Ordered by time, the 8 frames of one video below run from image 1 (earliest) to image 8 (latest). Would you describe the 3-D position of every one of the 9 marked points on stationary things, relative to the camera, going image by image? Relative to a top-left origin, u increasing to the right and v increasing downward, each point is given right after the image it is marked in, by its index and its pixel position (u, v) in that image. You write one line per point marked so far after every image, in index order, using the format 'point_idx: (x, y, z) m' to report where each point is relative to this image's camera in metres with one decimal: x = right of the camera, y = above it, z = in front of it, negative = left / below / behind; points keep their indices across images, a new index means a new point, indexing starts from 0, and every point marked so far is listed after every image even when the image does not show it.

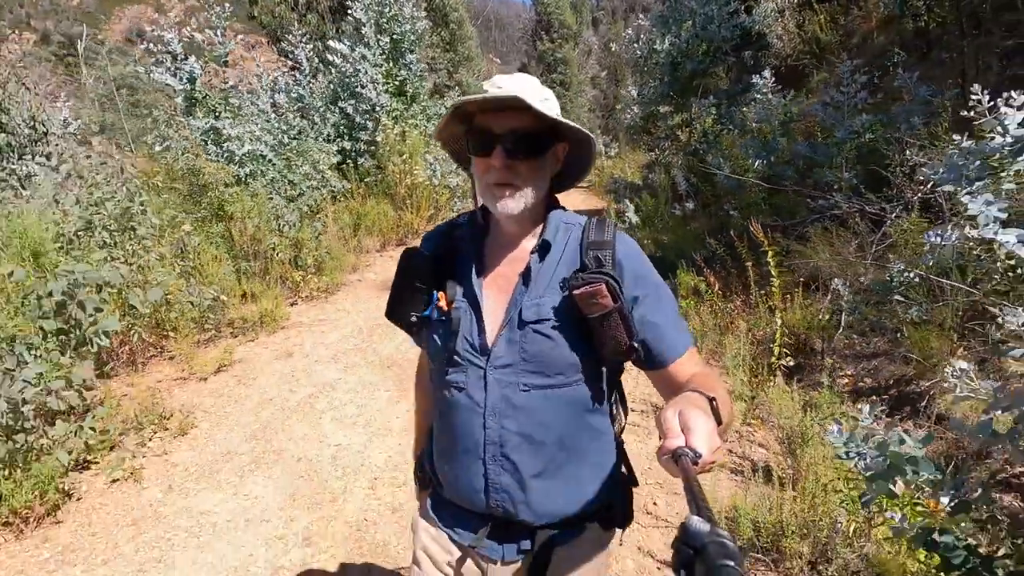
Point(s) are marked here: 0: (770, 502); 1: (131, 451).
0: (+1.4, -1.2, +2.9) m
1: (-2.5, -1.0, +3.6) m
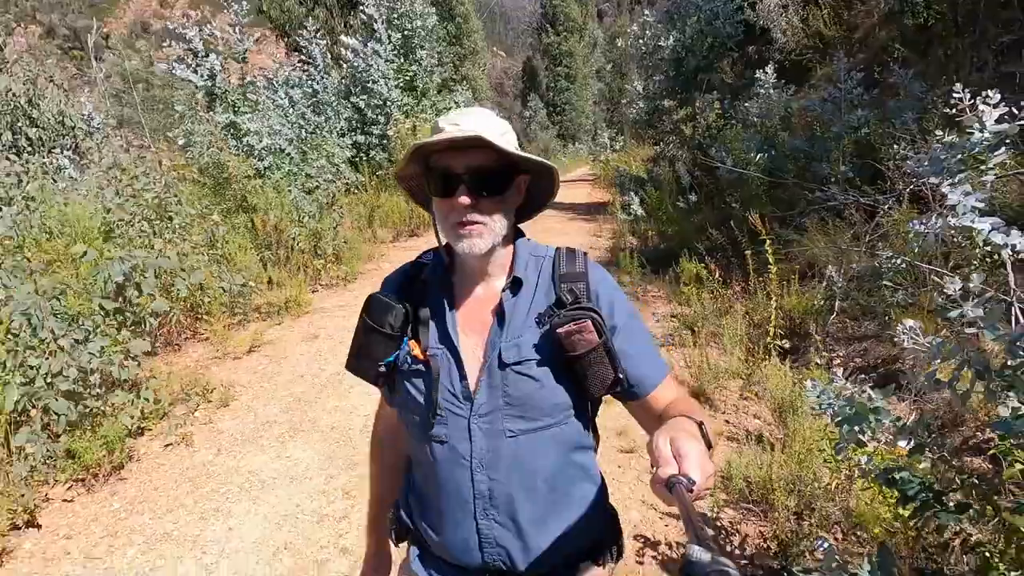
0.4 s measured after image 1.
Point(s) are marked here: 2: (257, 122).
0: (+1.5, -1.1, +3.3) m
1: (-2.4, -0.9, +3.9) m
2: (-4.5, +2.9, +9.4) m
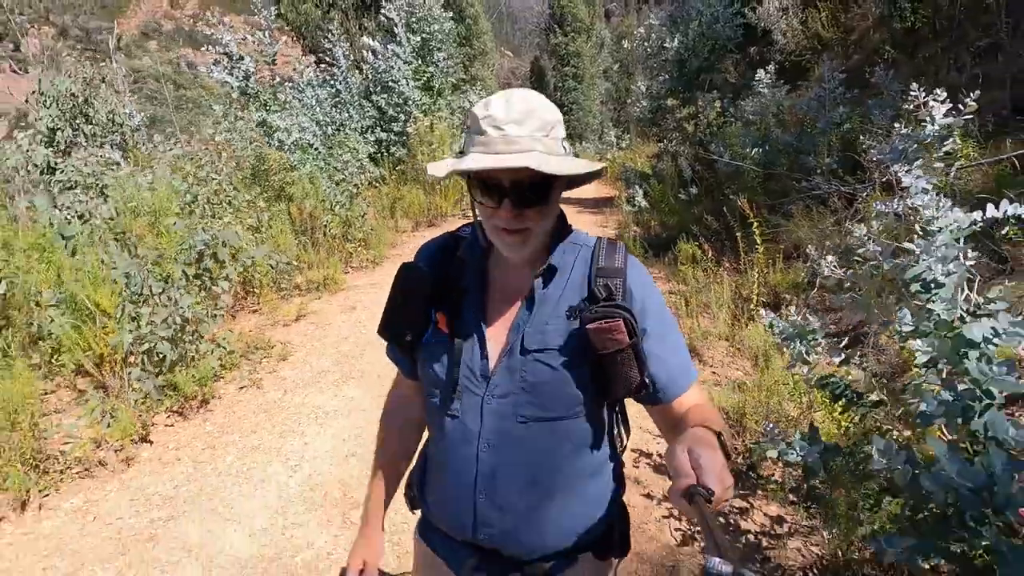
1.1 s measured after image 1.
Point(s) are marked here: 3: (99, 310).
0: (+1.7, -0.8, +3.9) m
1: (-2.3, -0.6, +4.6) m
2: (-4.3, +3.2, +10.2) m
3: (-3.1, -0.1, +4.2) m
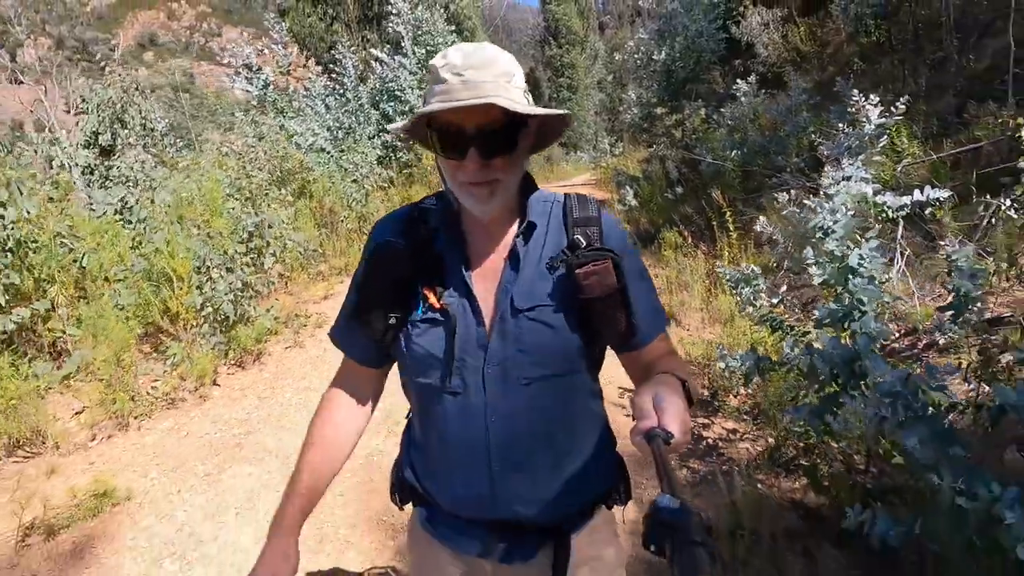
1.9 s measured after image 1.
0: (+1.7, -0.5, +4.7) m
1: (-2.2, -0.4, +5.4) m
2: (-4.3, +3.3, +11.0) m
3: (-3.1, +0.1, +4.9) m
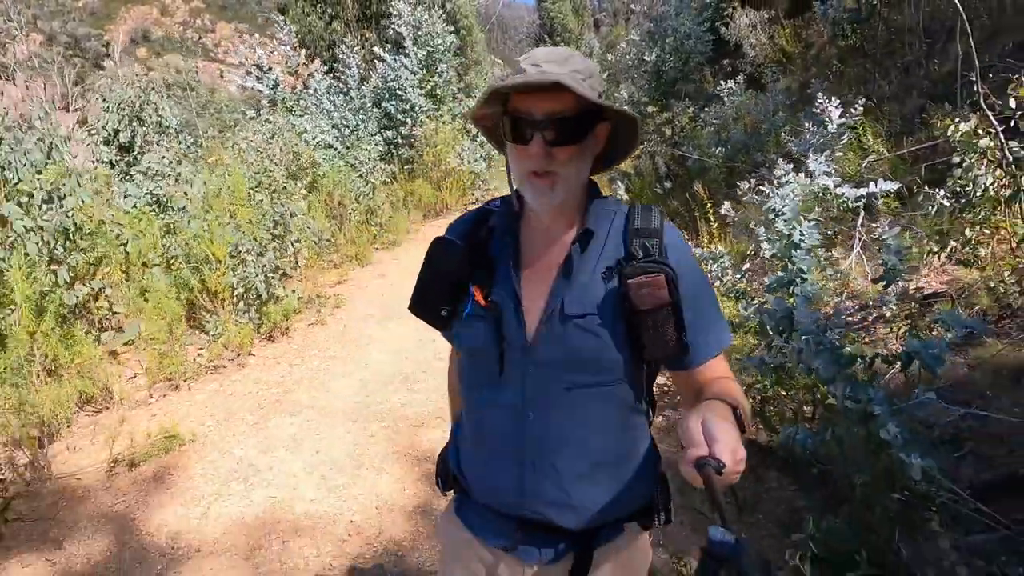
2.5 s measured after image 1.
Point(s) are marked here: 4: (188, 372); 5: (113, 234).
0: (+1.7, -0.4, +5.3) m
1: (-2.2, -0.2, +6.0) m
2: (-4.3, +3.6, +11.5) m
3: (-3.1, +0.3, +5.5) m
4: (-2.8, -0.7, +4.6) m
5: (-3.8, +0.5, +5.1) m
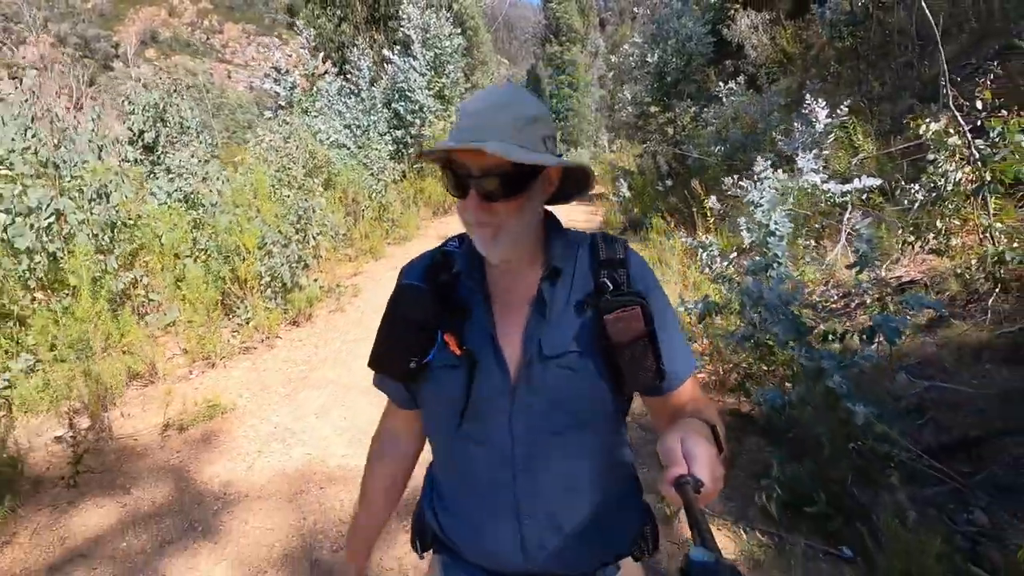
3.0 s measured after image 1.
0: (+1.8, -0.2, +5.7) m
1: (-2.1, -0.1, +6.4) m
2: (-4.2, +3.7, +12.0) m
3: (-3.0, +0.4, +6.0) m
4: (-2.8, -0.6, +5.1) m
5: (-3.7, +0.6, +5.5) m
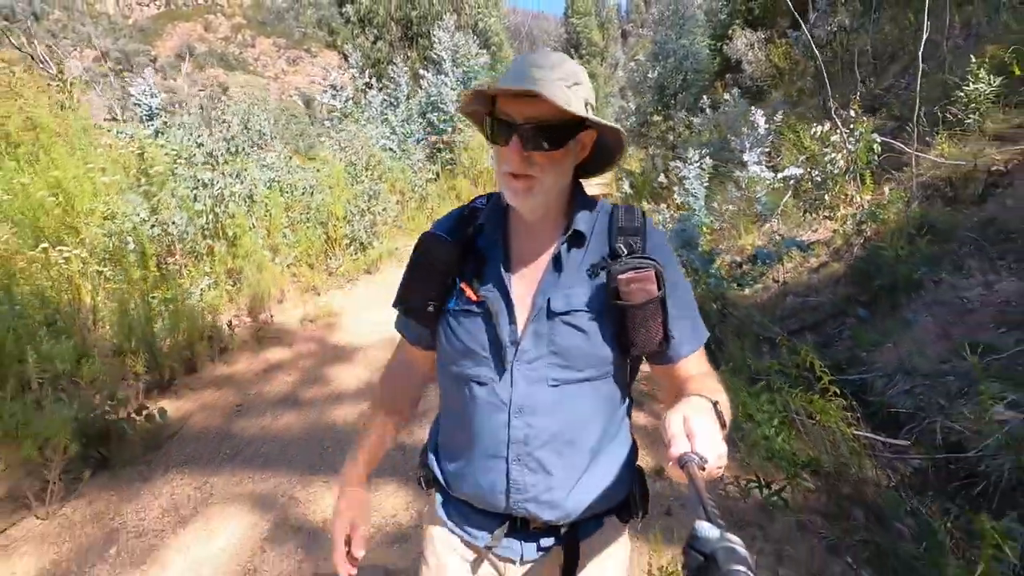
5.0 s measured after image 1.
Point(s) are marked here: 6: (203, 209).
0: (+2.0, +0.3, +7.8) m
1: (-1.9, +0.5, +8.6) m
2: (-3.7, +4.2, +14.3) m
3: (-2.8, +1.1, +8.2) m
4: (-2.6, 0.0, +7.3) m
5: (-3.5, +1.3, +7.8) m
6: (-3.9, +1.0, +6.7) m
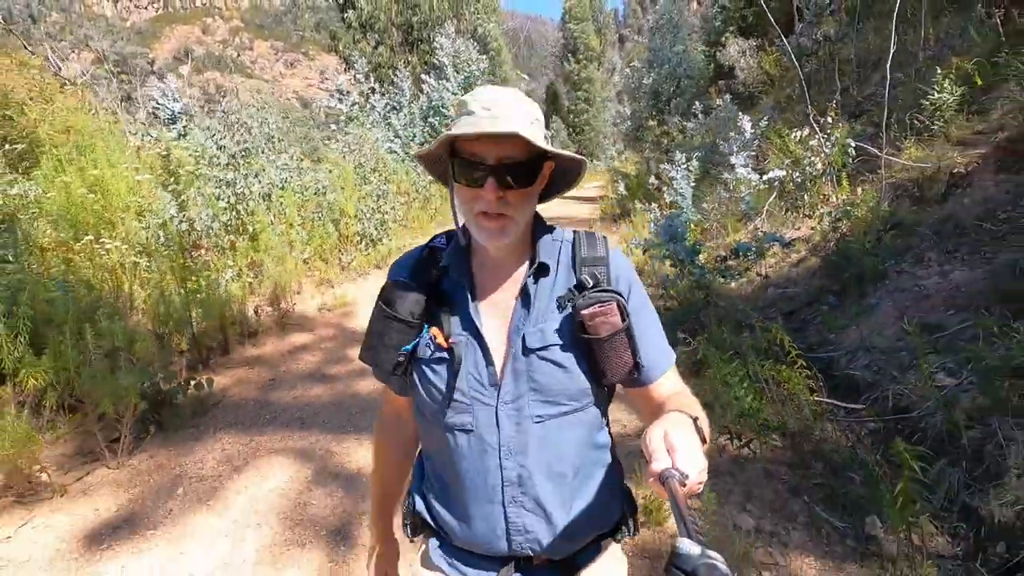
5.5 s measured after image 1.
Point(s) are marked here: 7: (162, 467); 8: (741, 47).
0: (+2.0, +0.4, +8.3) m
1: (-1.9, +0.6, +9.1) m
2: (-3.7, +4.3, +14.8) m
3: (-2.7, +1.1, +8.7) m
4: (-2.6, +0.1, +7.8) m
5: (-3.5, +1.4, +8.3) m
6: (-3.9, +1.1, +7.2) m
7: (-2.5, -1.3, +3.8) m
8: (+5.5, +5.9, +13.1) m
